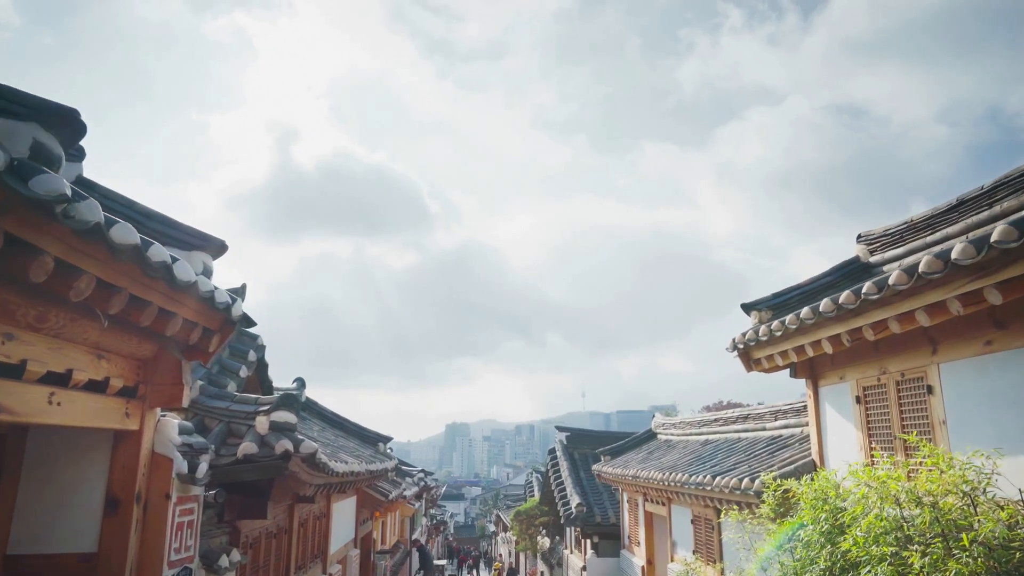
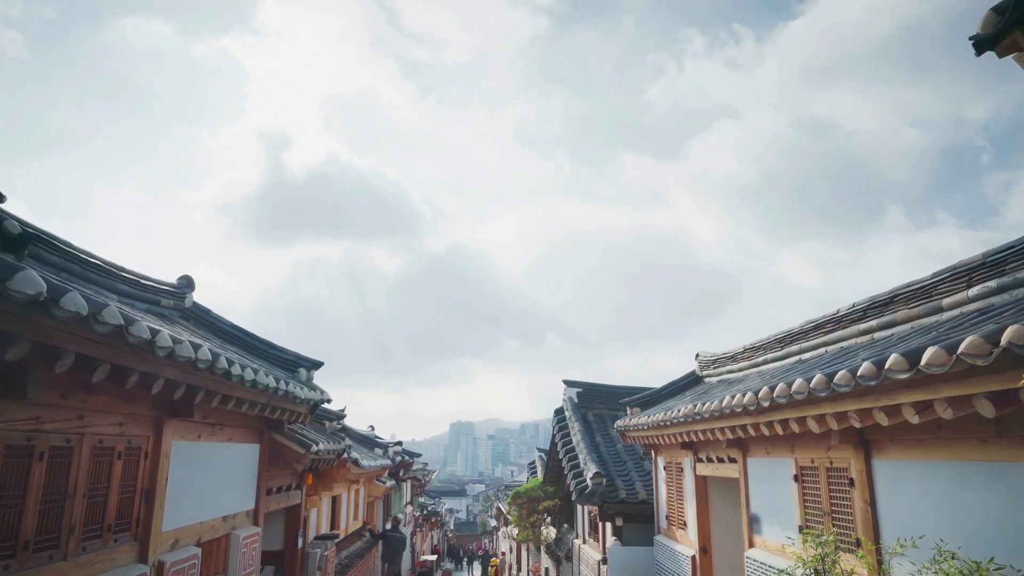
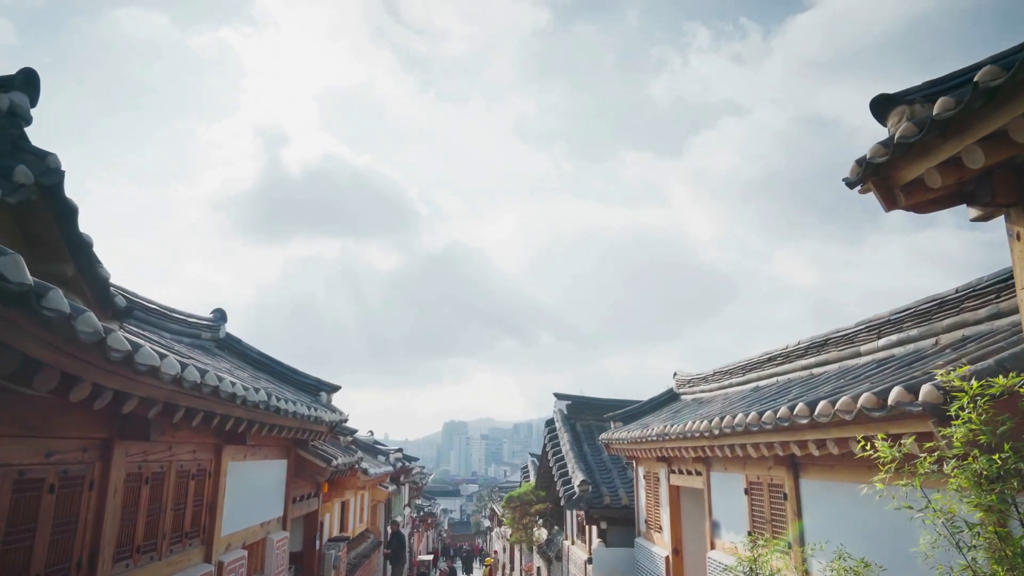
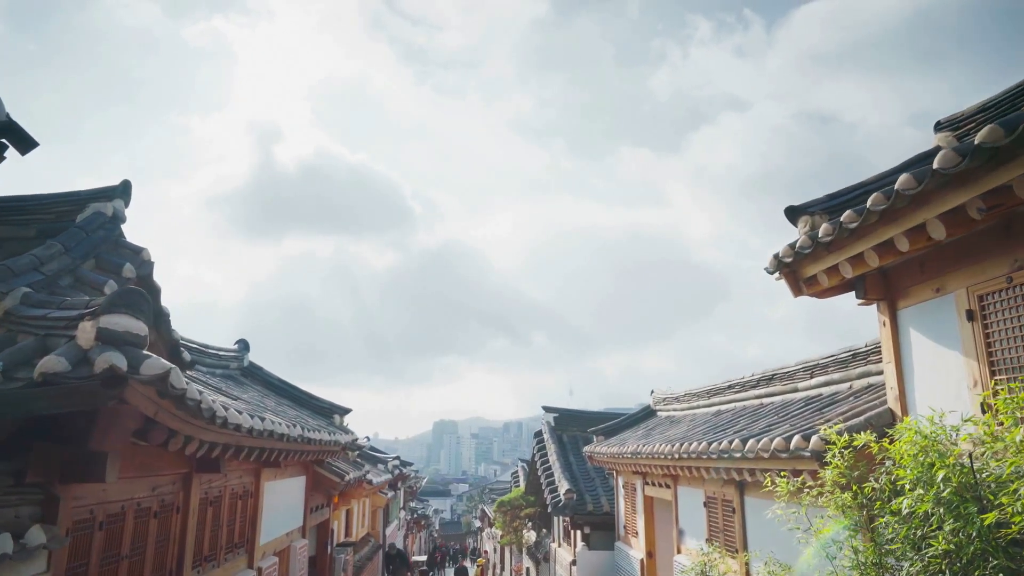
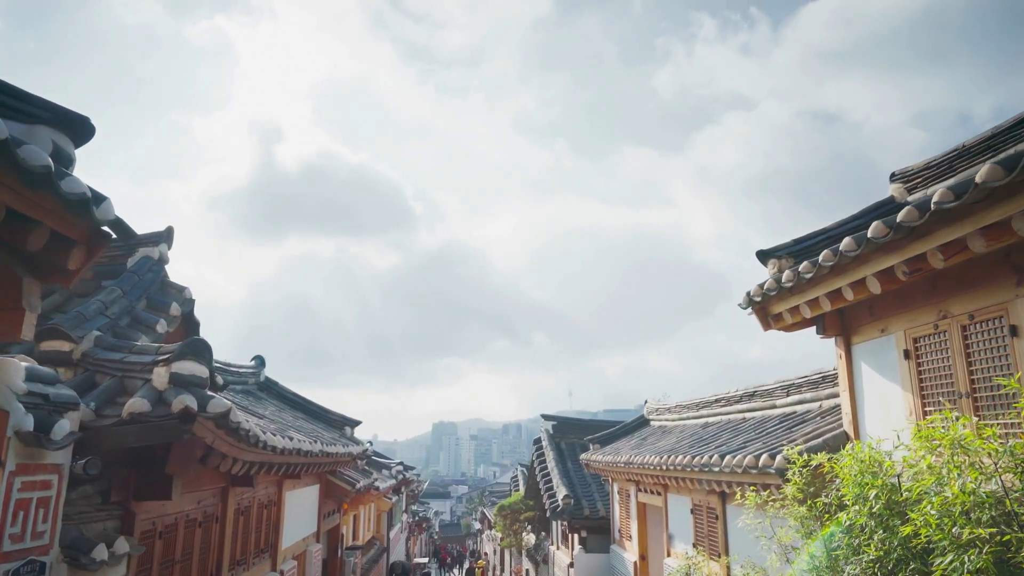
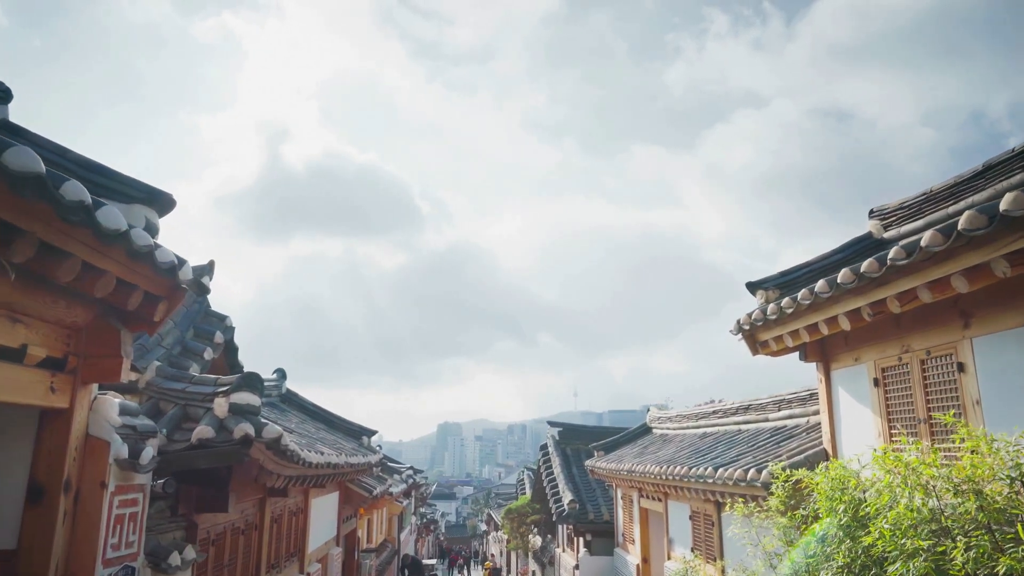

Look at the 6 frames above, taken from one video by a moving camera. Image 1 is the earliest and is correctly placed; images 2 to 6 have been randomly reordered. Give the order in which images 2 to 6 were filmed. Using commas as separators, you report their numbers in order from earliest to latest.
6, 5, 4, 3, 2
